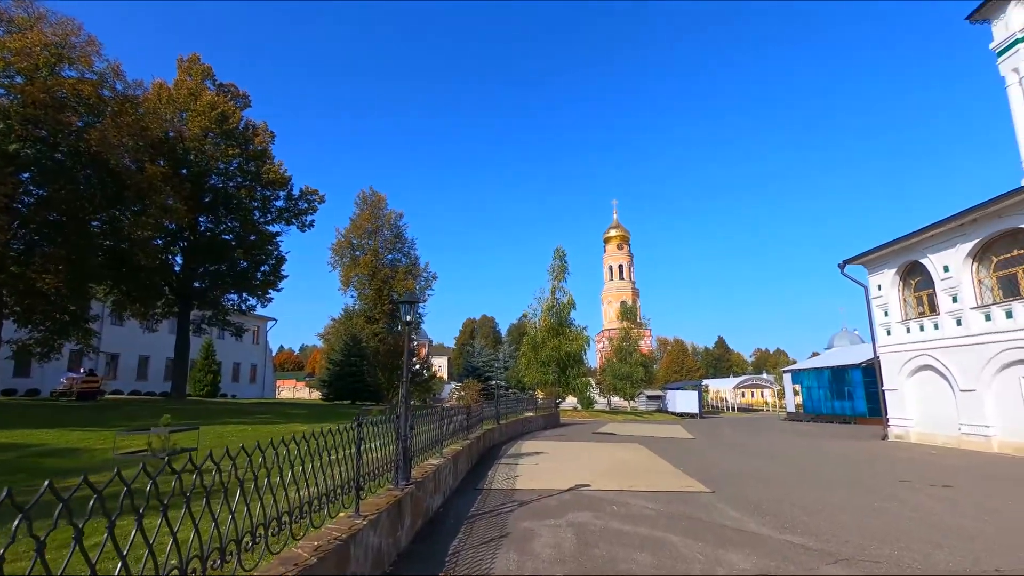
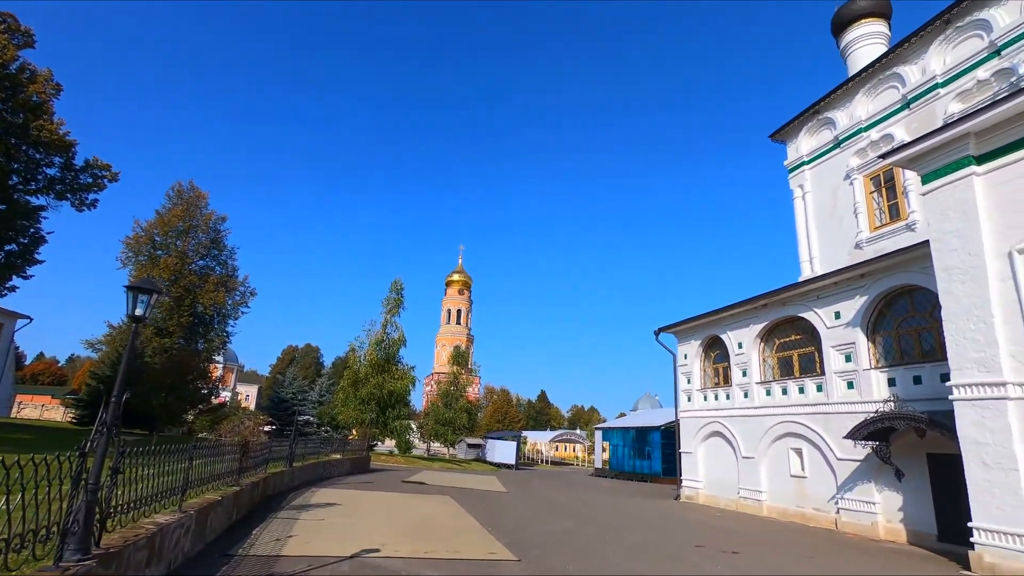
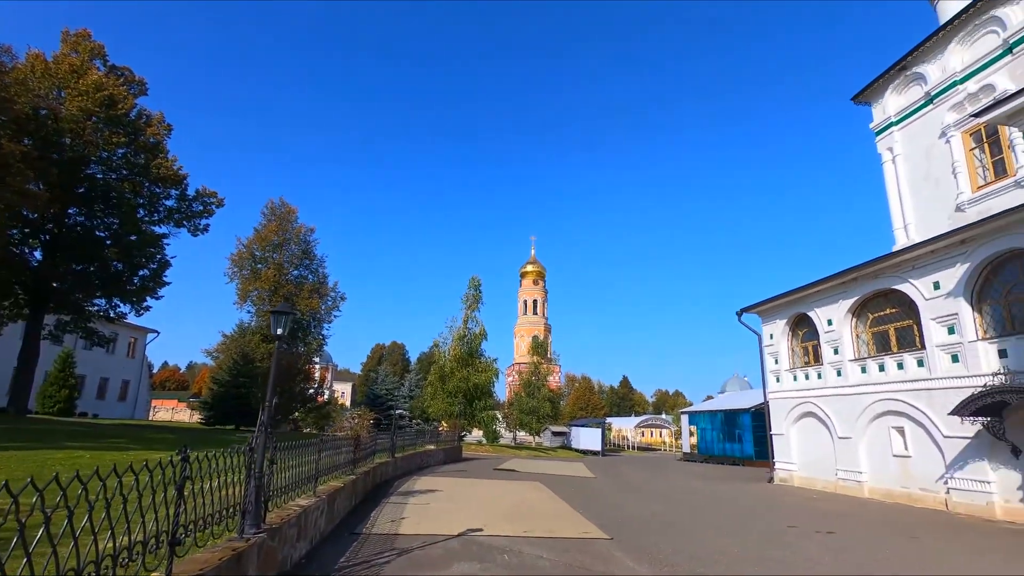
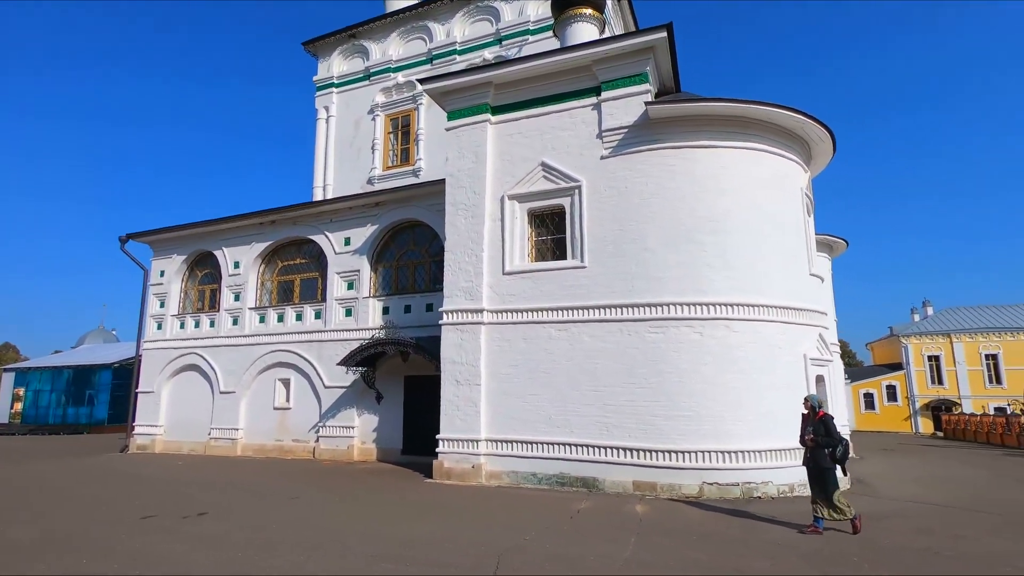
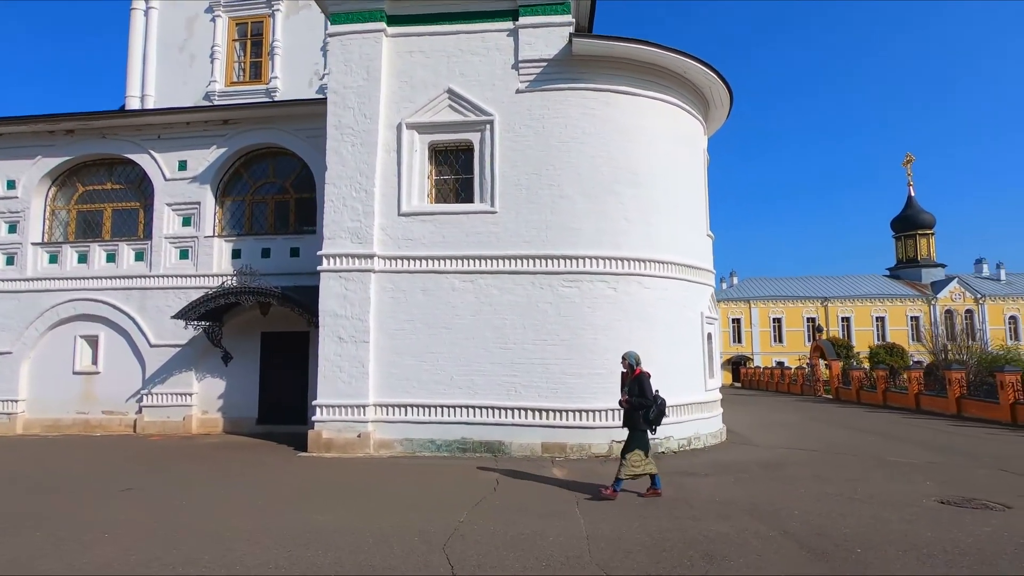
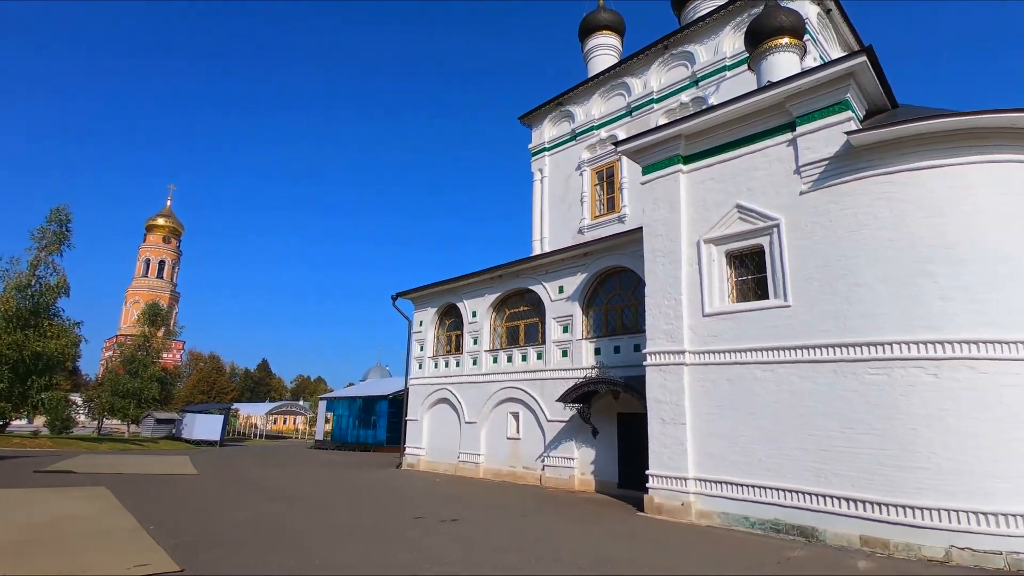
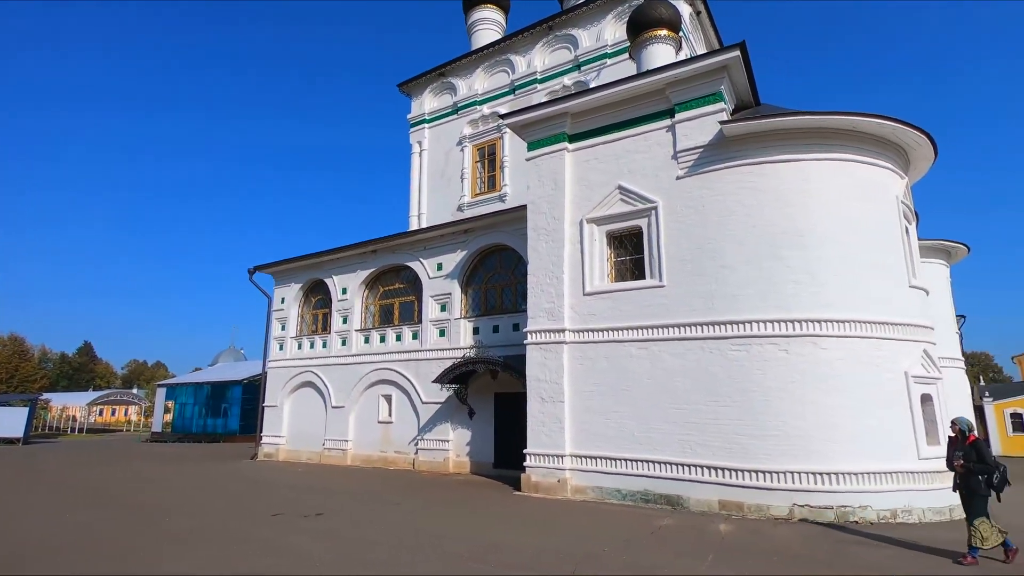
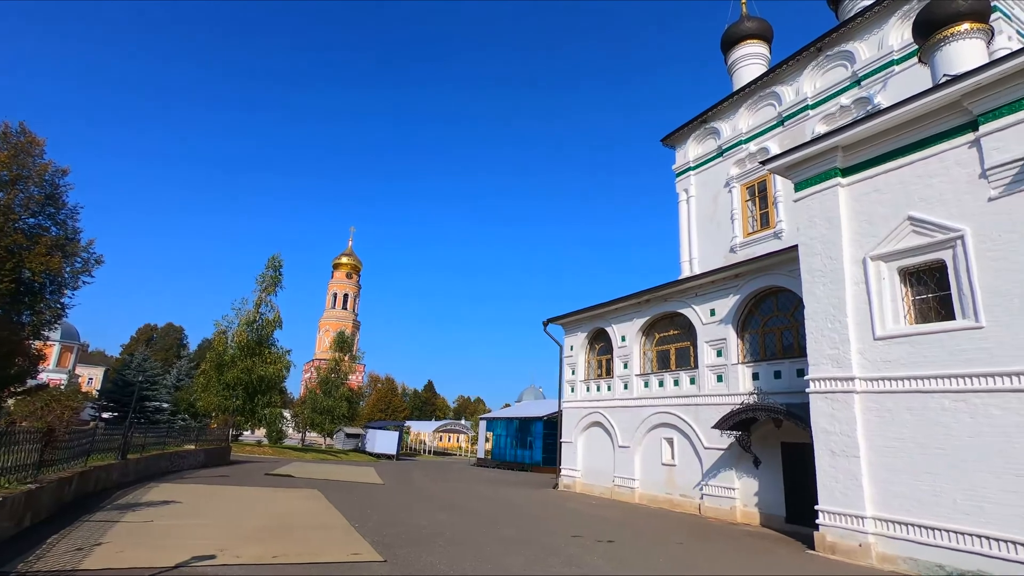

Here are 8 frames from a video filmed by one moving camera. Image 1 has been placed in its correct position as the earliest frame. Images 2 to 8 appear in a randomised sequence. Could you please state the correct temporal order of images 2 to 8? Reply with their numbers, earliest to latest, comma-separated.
3, 2, 8, 6, 7, 4, 5
